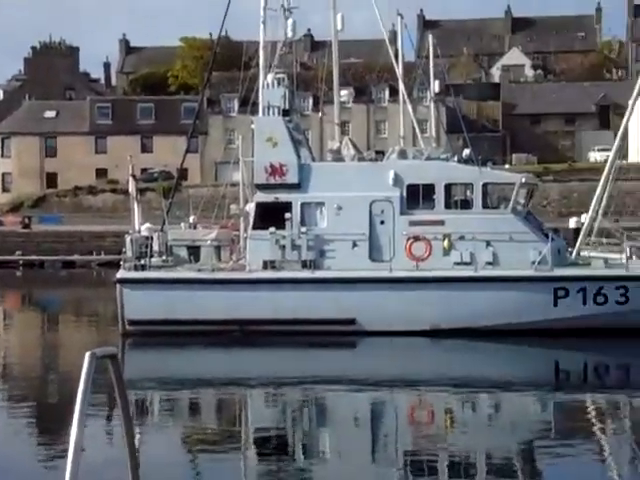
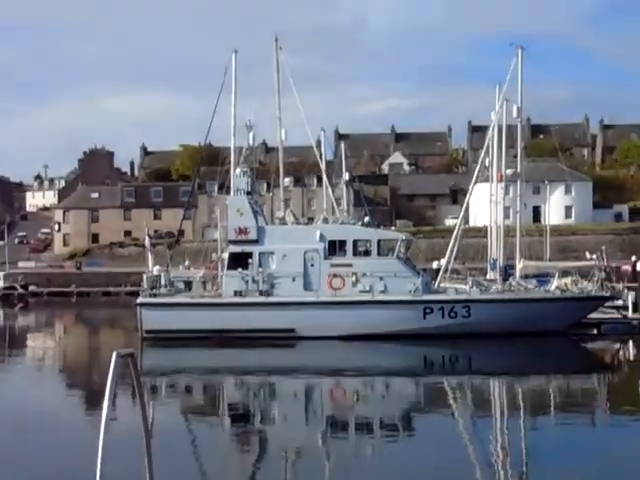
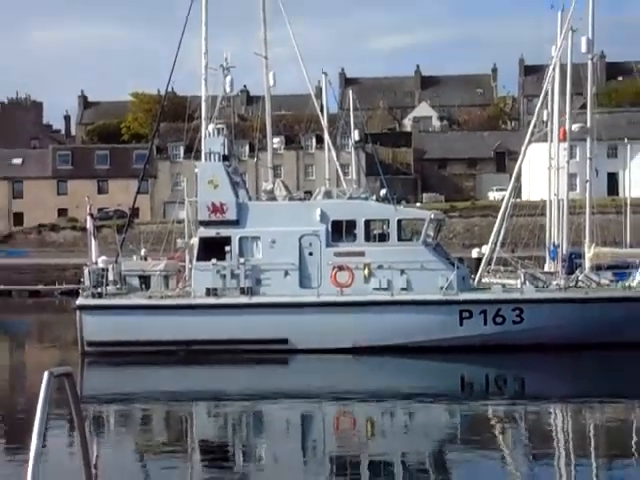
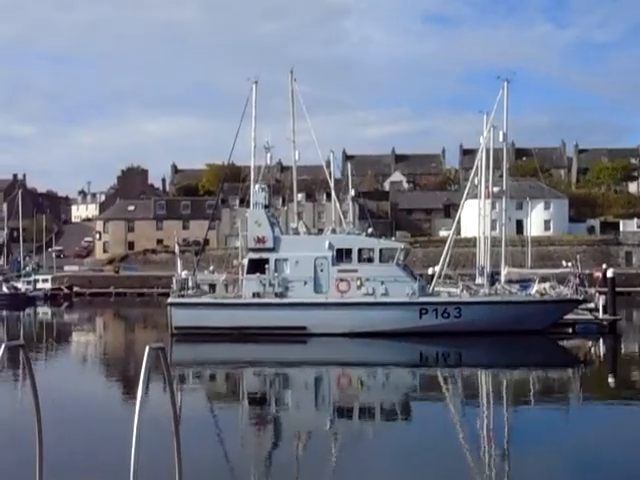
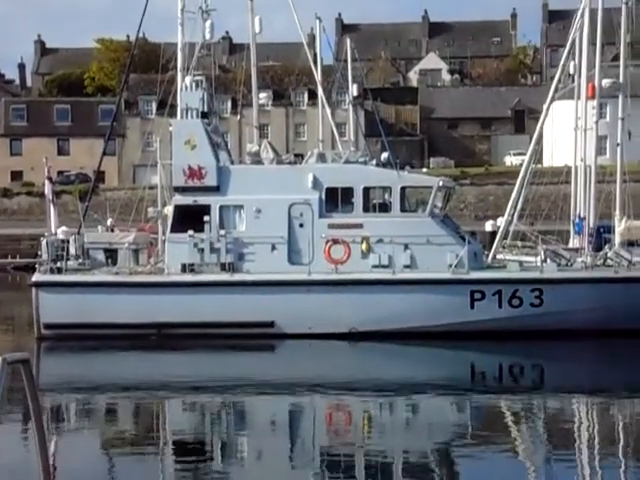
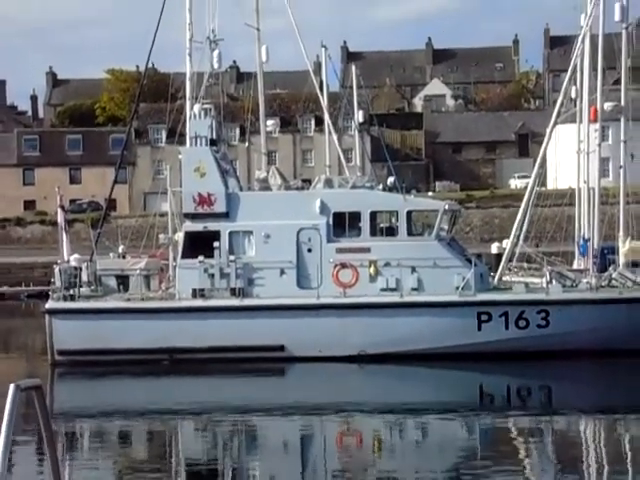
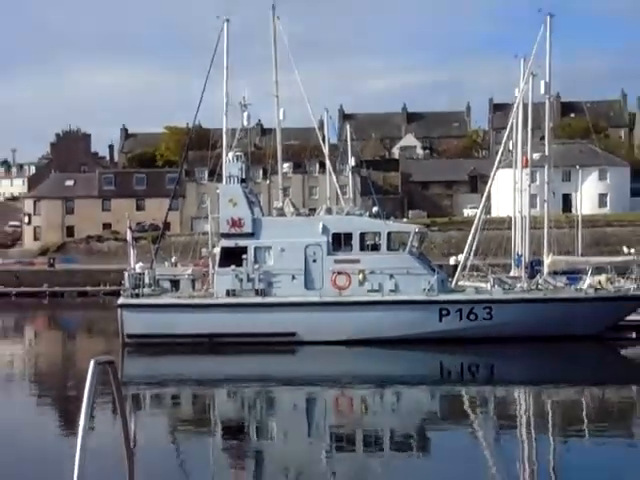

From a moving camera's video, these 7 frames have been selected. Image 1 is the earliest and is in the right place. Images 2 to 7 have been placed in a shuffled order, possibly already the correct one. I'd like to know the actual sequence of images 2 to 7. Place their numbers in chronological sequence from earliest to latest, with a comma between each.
5, 6, 3, 7, 2, 4
